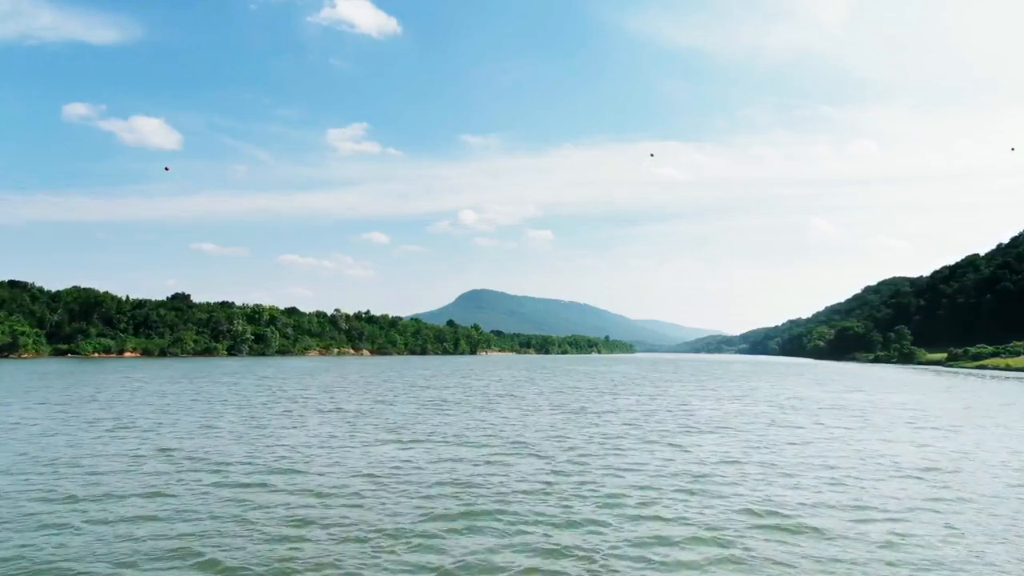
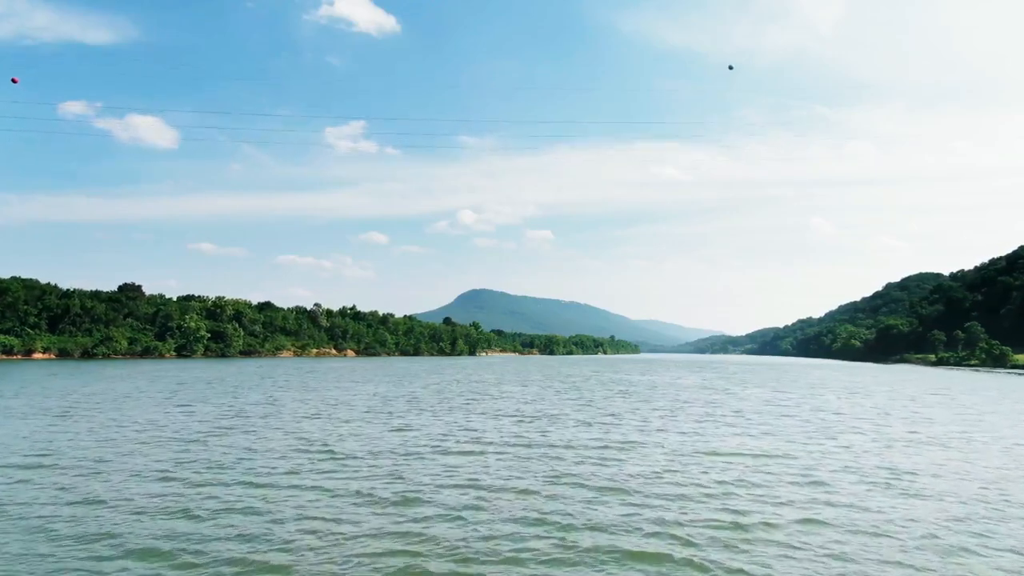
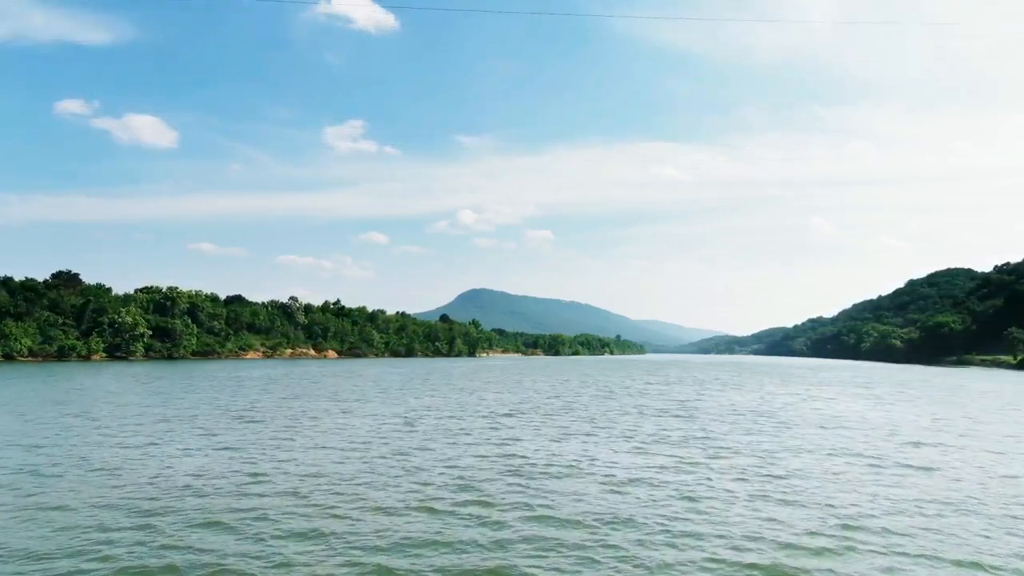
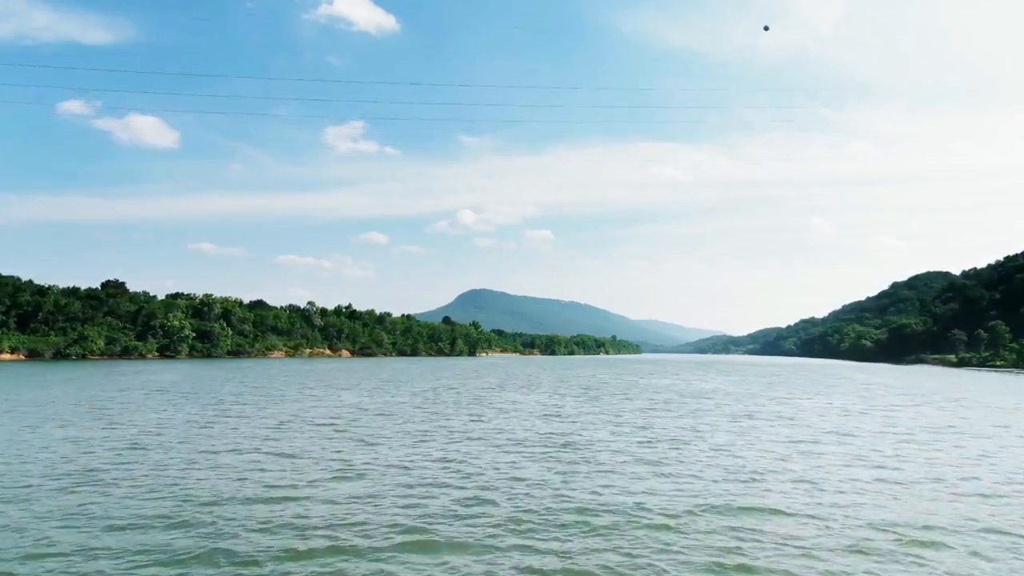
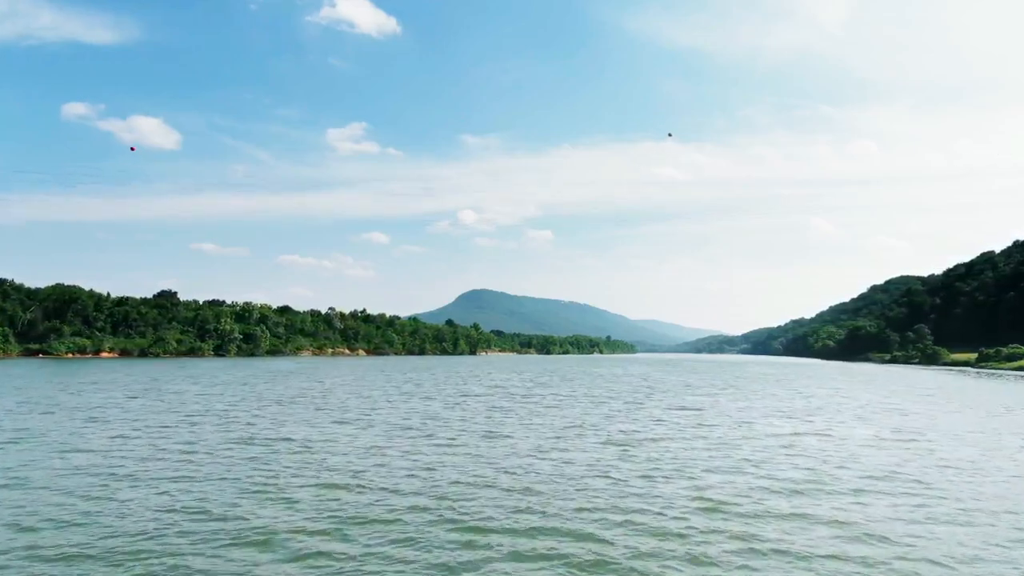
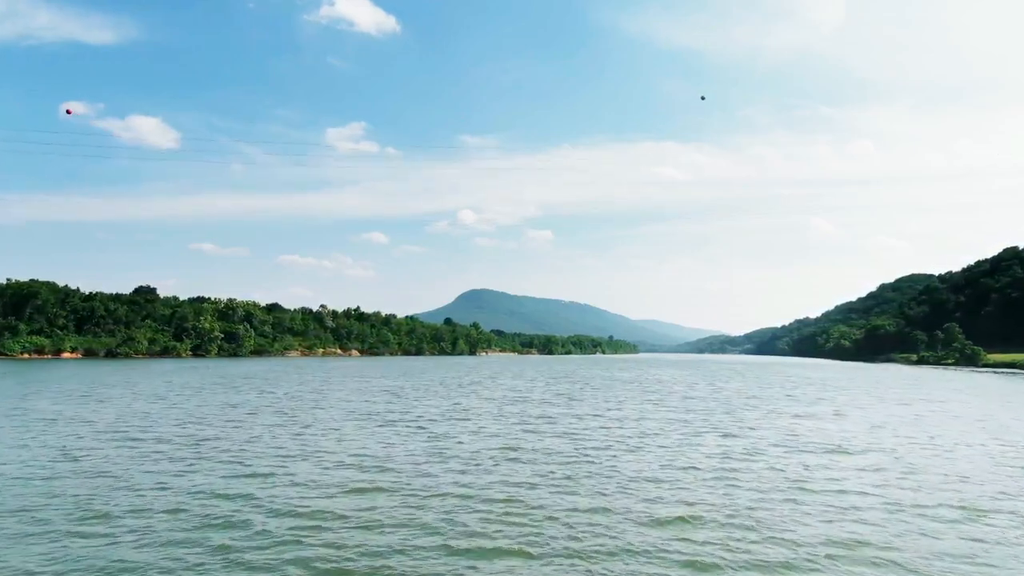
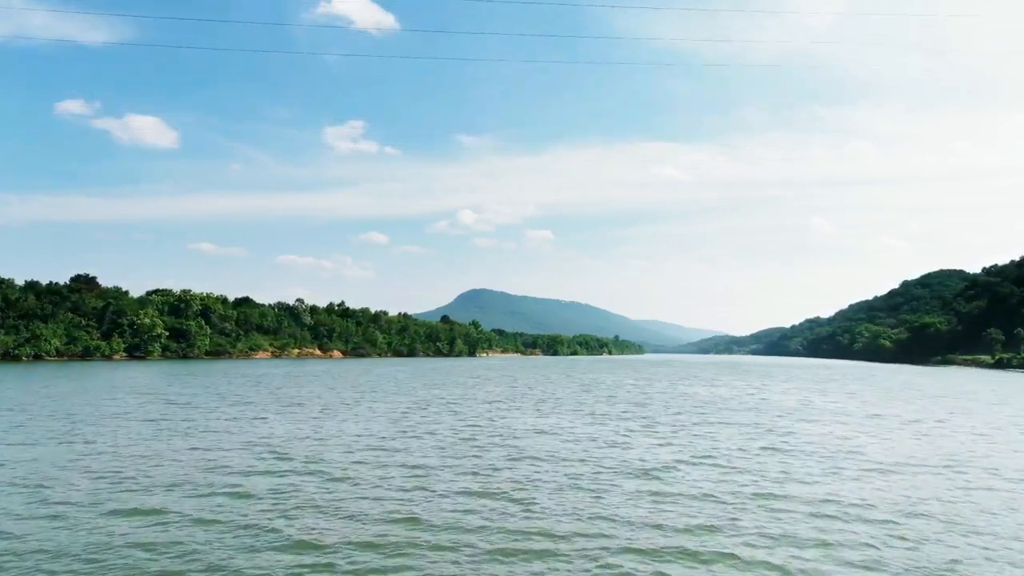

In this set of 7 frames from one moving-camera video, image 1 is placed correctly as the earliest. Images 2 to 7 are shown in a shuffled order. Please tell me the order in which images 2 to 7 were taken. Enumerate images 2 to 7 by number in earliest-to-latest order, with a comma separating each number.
5, 6, 2, 4, 7, 3
